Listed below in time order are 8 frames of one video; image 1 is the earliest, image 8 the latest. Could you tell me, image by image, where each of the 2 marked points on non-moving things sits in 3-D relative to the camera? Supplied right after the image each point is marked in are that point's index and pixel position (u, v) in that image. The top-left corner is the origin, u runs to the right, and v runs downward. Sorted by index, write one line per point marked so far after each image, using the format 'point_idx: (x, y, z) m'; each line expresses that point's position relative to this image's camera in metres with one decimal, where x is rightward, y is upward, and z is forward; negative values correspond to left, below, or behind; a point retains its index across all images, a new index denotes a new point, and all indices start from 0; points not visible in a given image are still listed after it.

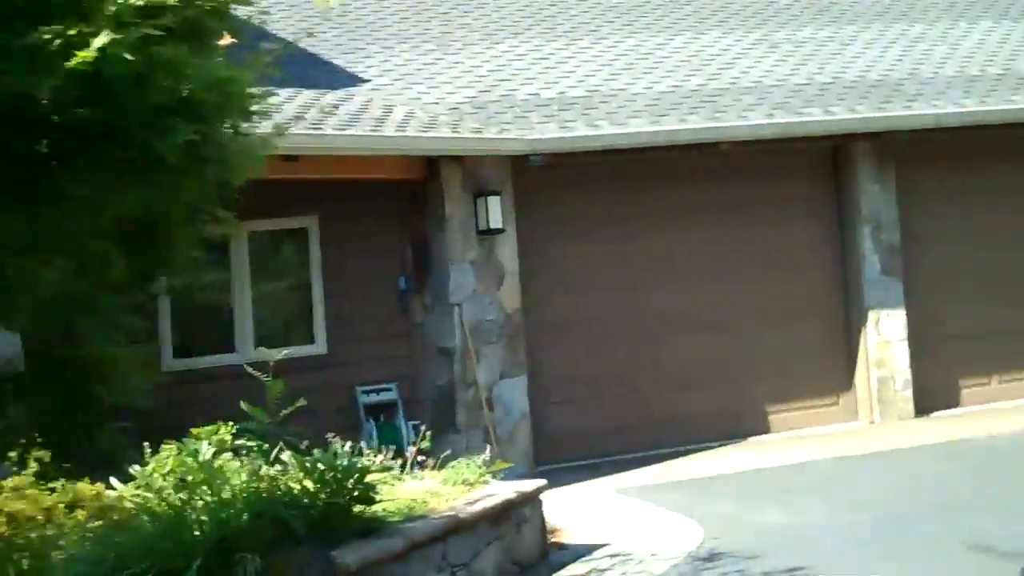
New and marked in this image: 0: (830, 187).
0: (+2.5, +0.8, +10.6) m
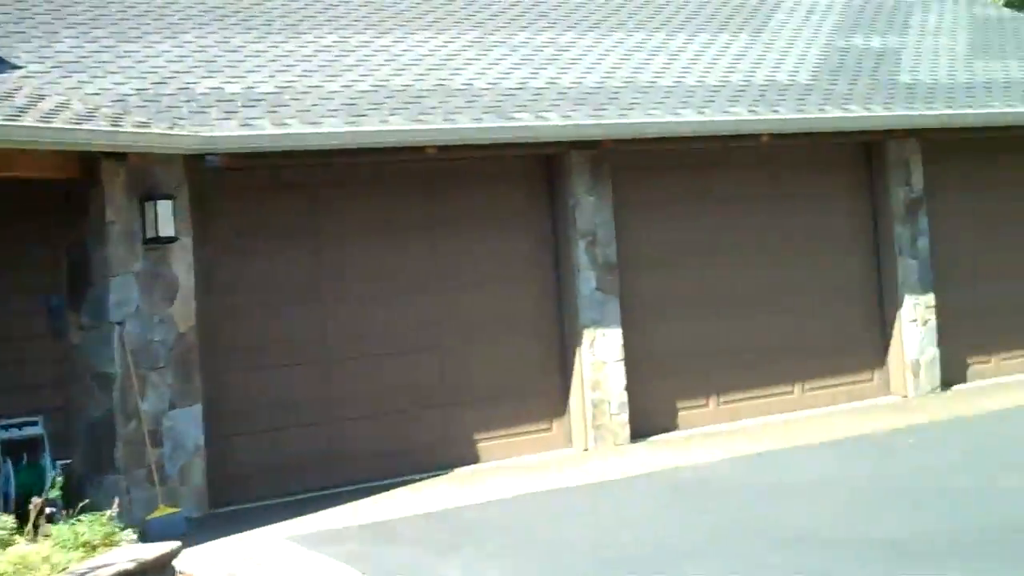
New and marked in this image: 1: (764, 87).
0: (+0.2, +0.7, +10.0) m
1: (+2.1, +1.6, +11.0) m
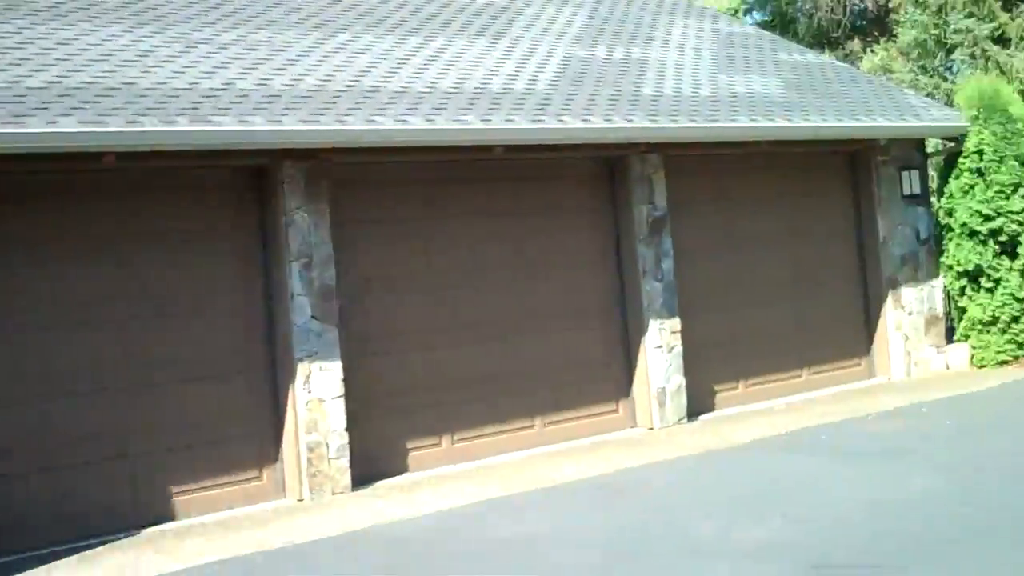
0: (-1.7, +0.5, +8.8) m
1: (-0.1, +1.5, +10.1) m
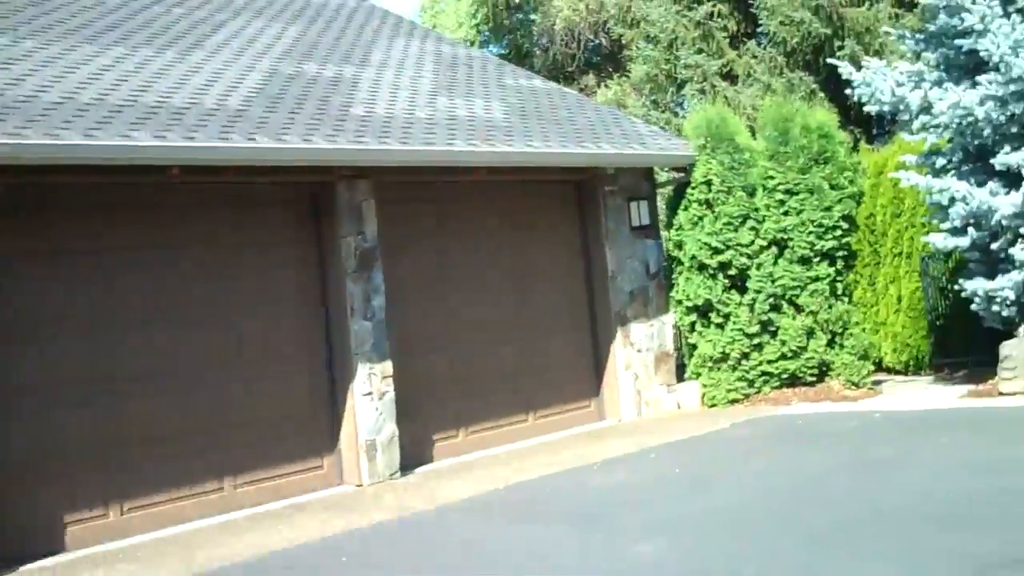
0: (-3.5, +0.2, +7.2) m
1: (-2.2, +1.2, +8.9) m
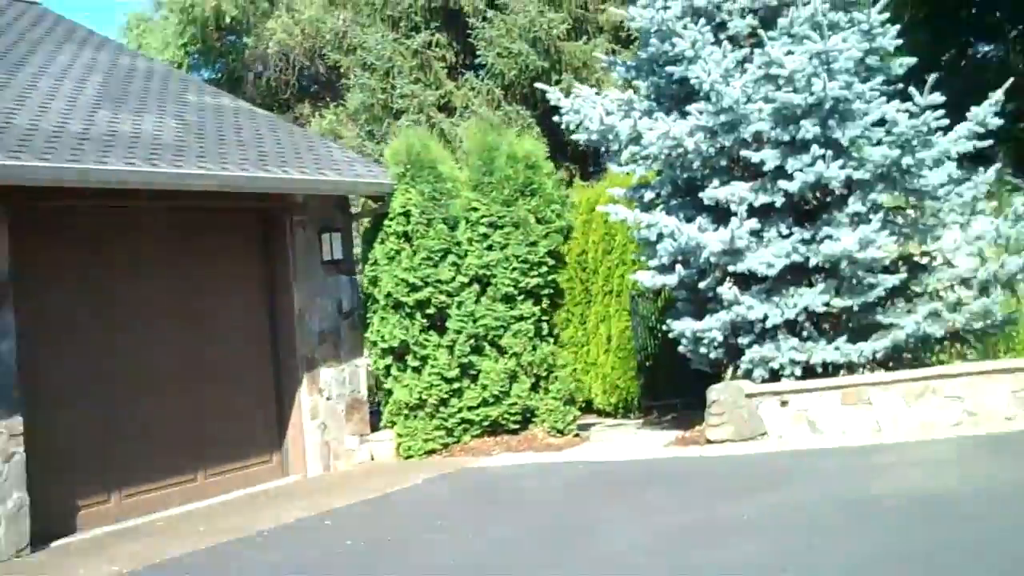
0: (-5.1, +0.1, +5.3) m
1: (-4.1, +1.0, +7.1) m
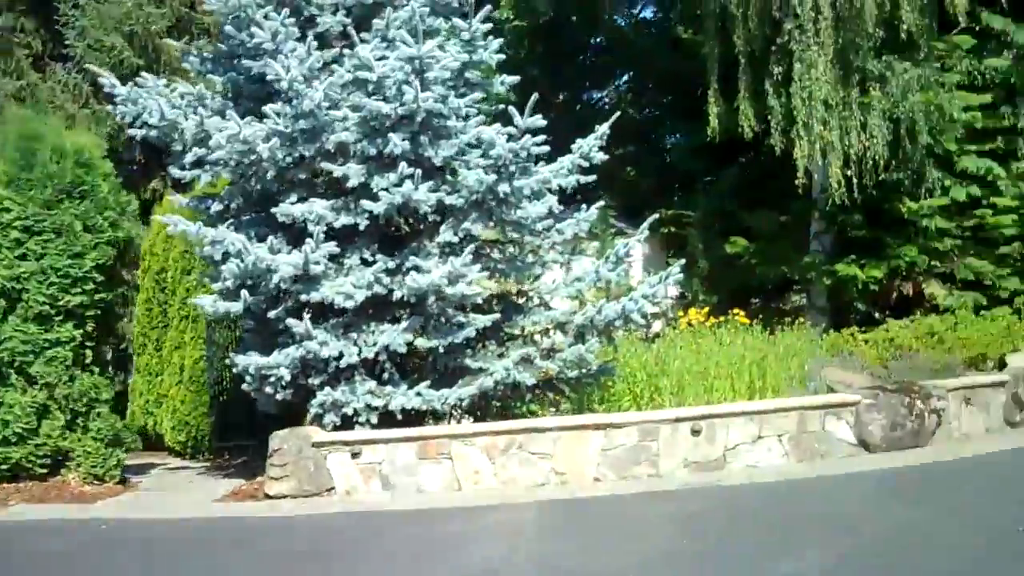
0: (-6.5, +0.3, +2.2) m
1: (-6.0, +1.1, +4.3) m
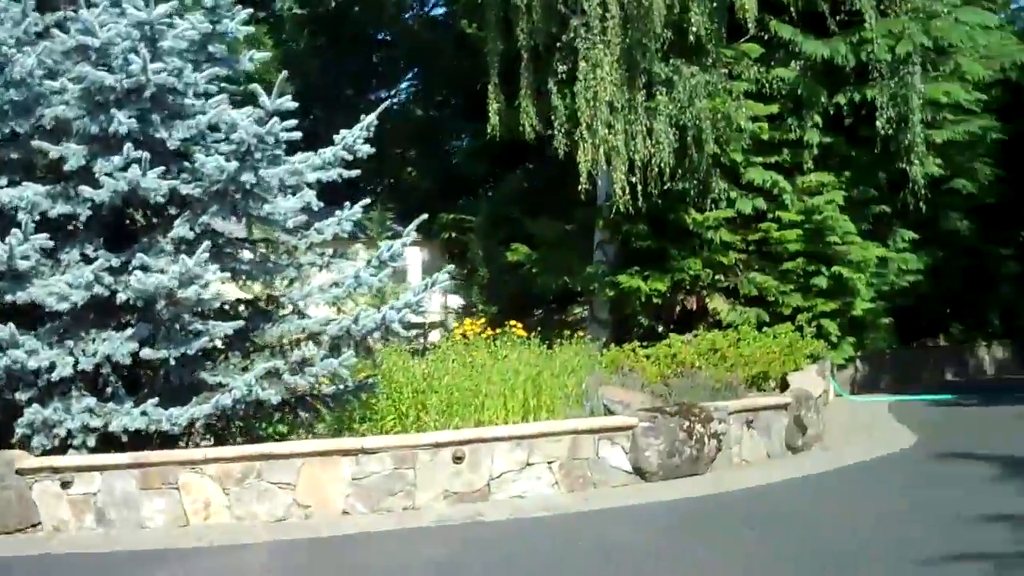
0: (-6.9, +0.4, +0.3) m
1: (-6.7, +1.2, +2.4) m
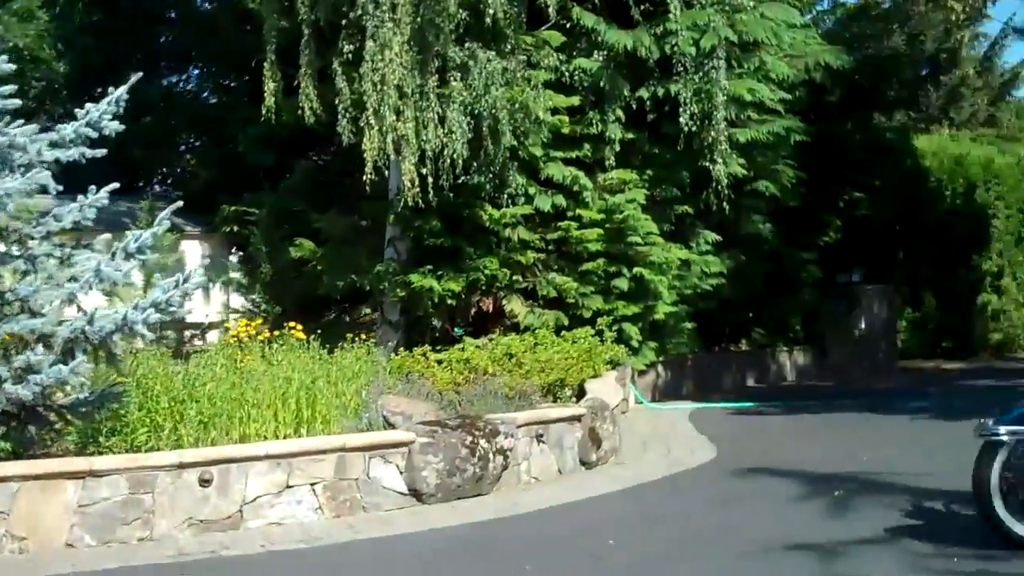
0: (-7.0, +0.5, -1.6) m
1: (-7.1, +1.3, +0.6) m
